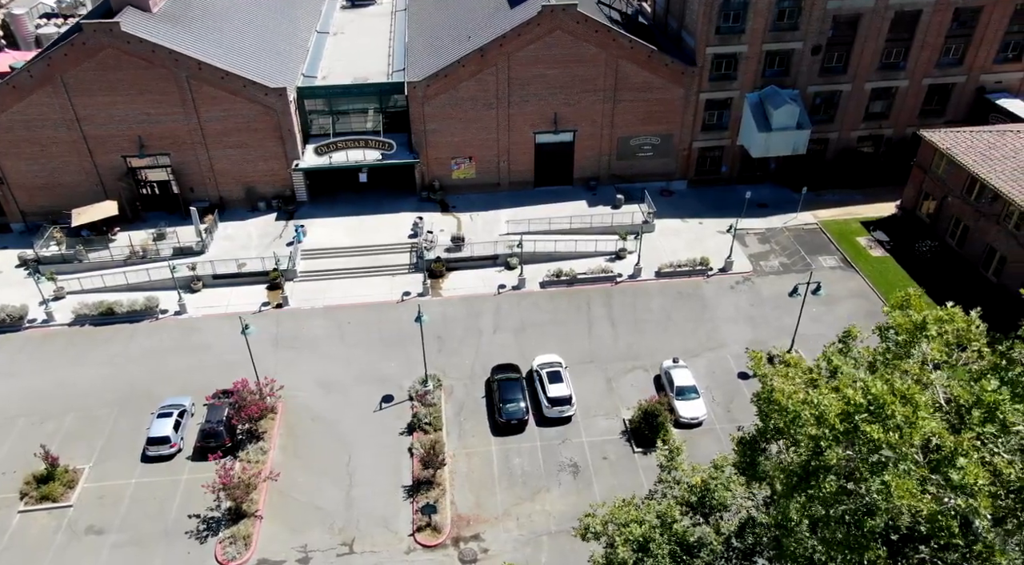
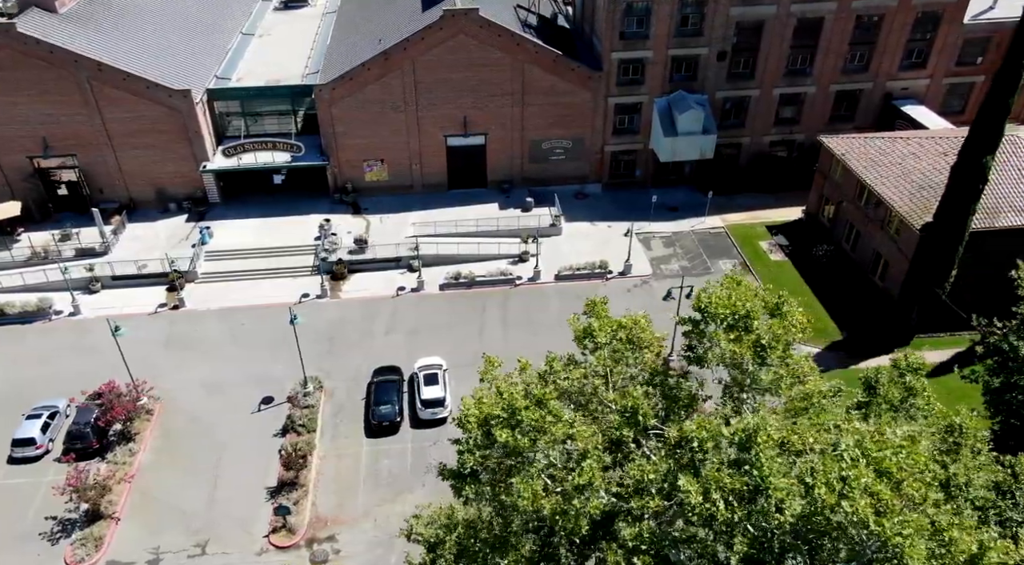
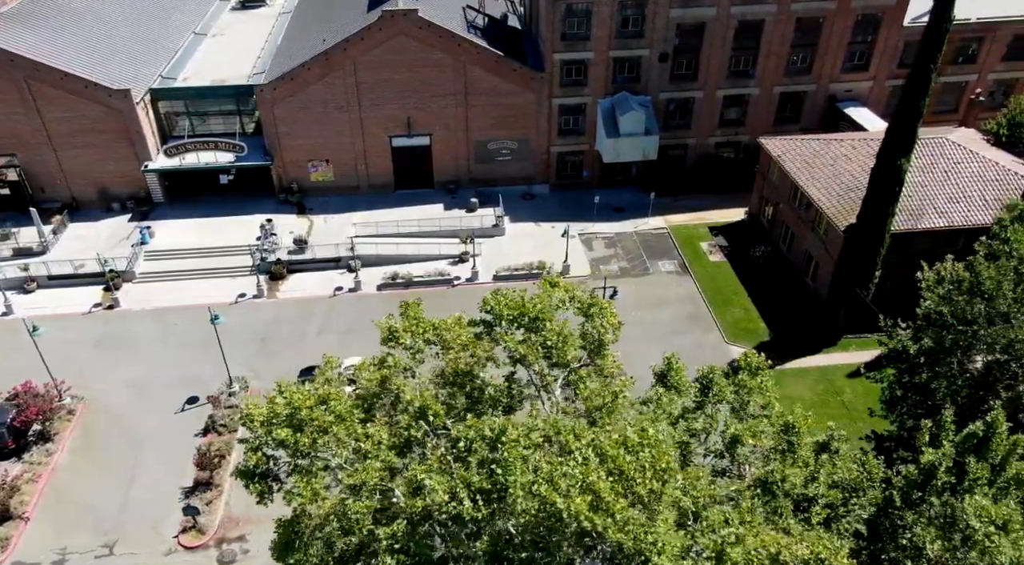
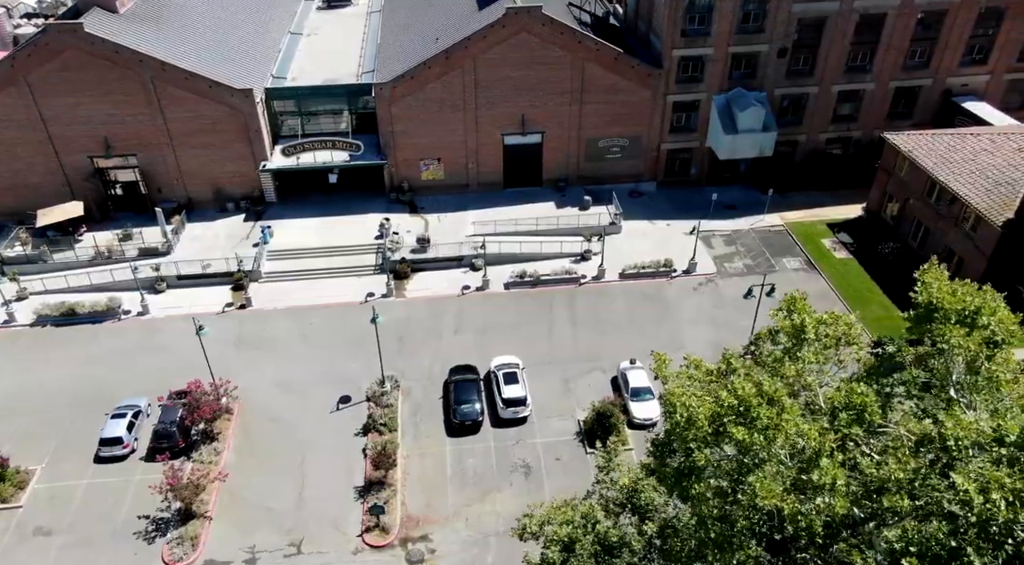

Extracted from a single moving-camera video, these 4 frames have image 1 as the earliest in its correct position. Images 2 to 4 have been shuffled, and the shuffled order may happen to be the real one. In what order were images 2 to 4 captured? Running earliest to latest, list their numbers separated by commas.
4, 2, 3
